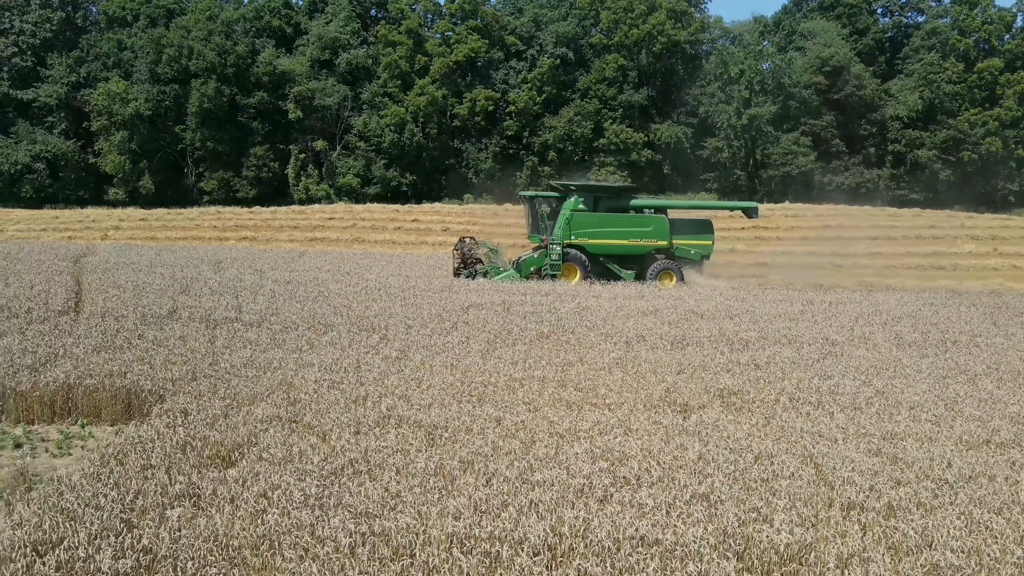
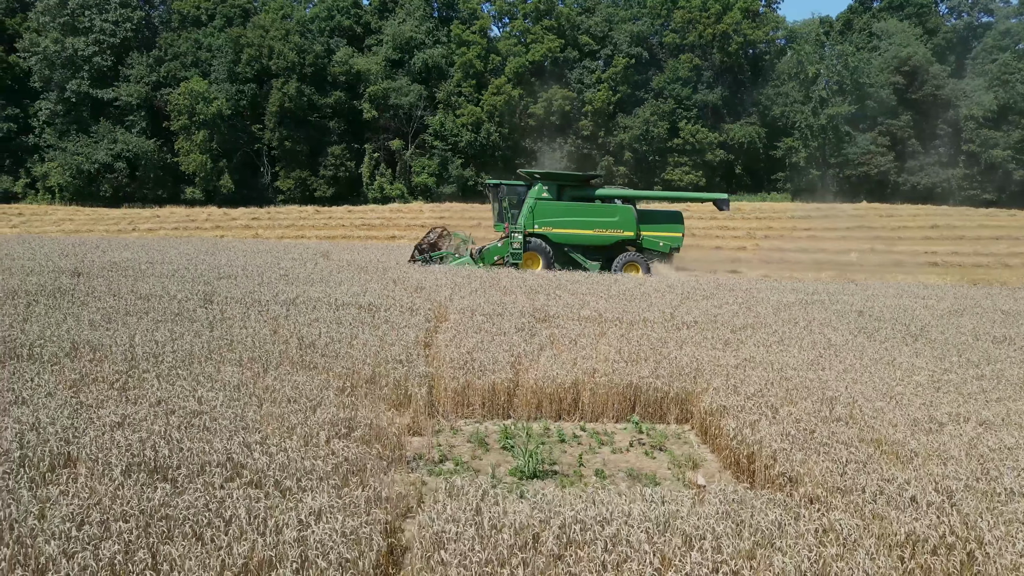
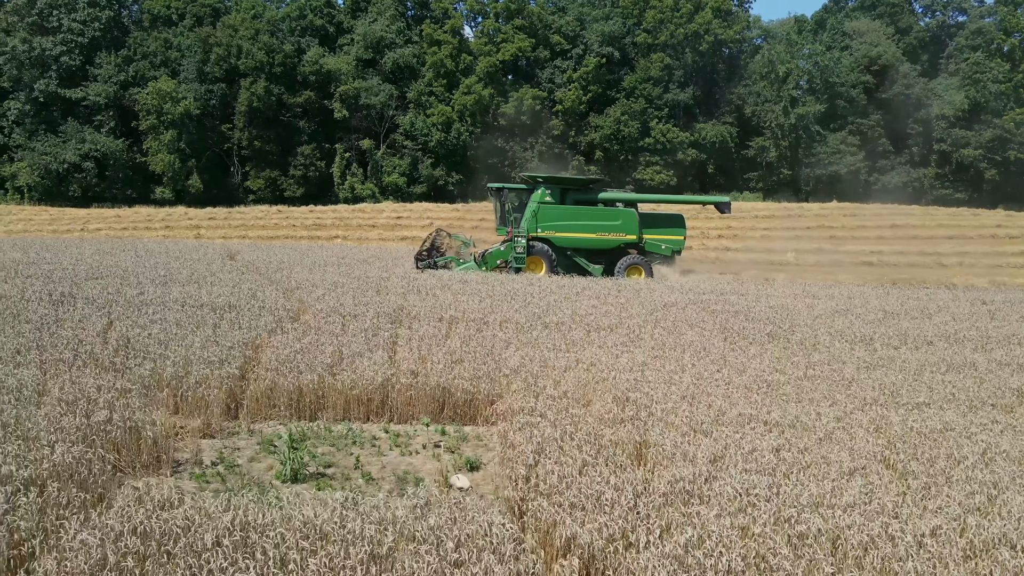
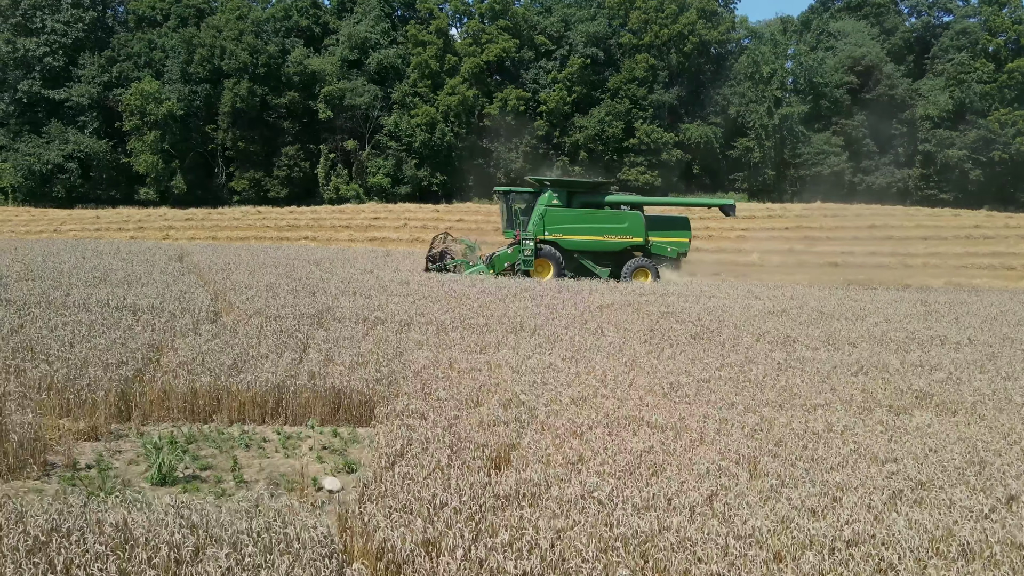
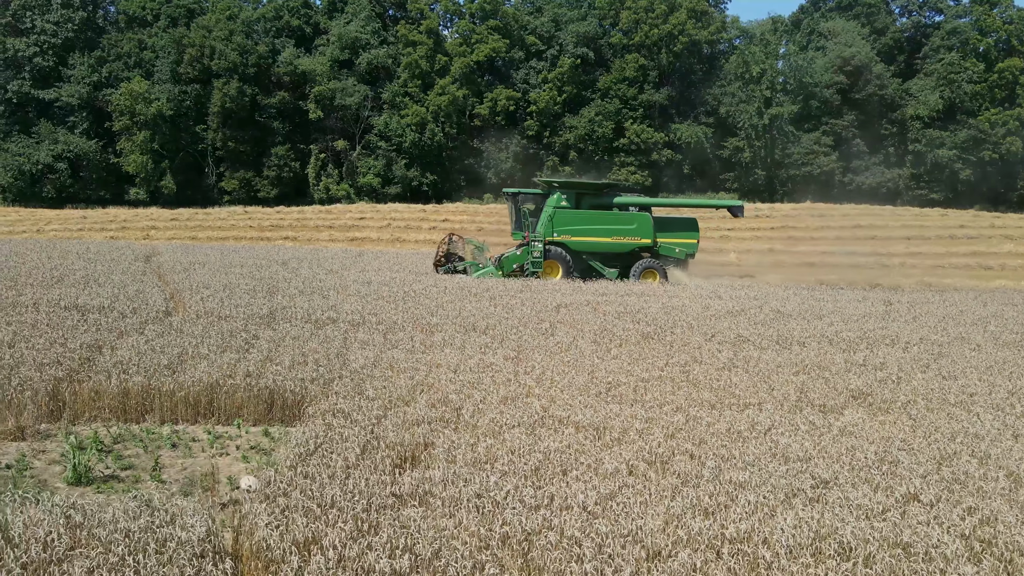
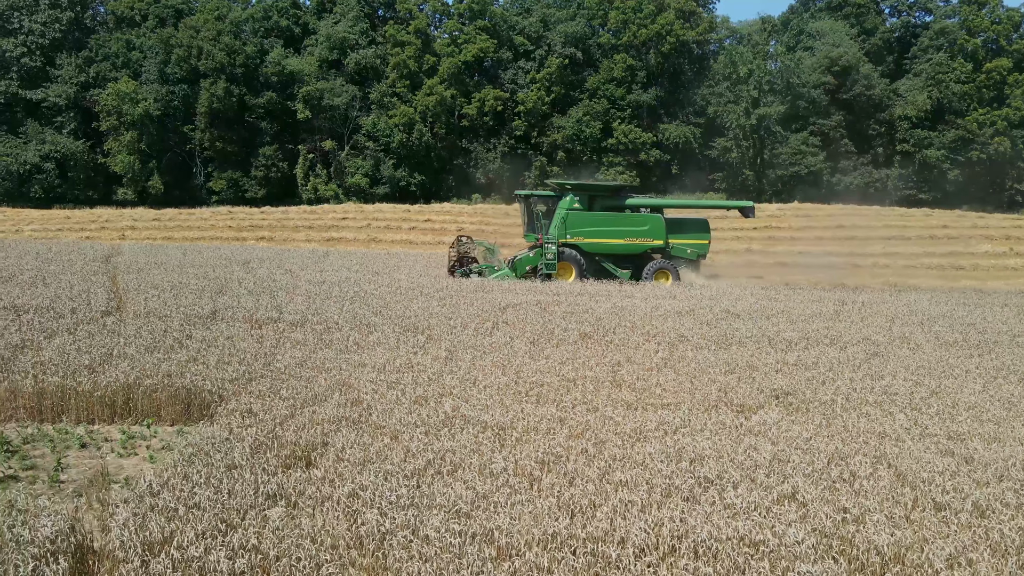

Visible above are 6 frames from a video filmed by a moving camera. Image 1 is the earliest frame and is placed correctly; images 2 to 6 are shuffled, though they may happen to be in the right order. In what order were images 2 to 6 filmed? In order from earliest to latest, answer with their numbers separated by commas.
6, 5, 4, 3, 2
